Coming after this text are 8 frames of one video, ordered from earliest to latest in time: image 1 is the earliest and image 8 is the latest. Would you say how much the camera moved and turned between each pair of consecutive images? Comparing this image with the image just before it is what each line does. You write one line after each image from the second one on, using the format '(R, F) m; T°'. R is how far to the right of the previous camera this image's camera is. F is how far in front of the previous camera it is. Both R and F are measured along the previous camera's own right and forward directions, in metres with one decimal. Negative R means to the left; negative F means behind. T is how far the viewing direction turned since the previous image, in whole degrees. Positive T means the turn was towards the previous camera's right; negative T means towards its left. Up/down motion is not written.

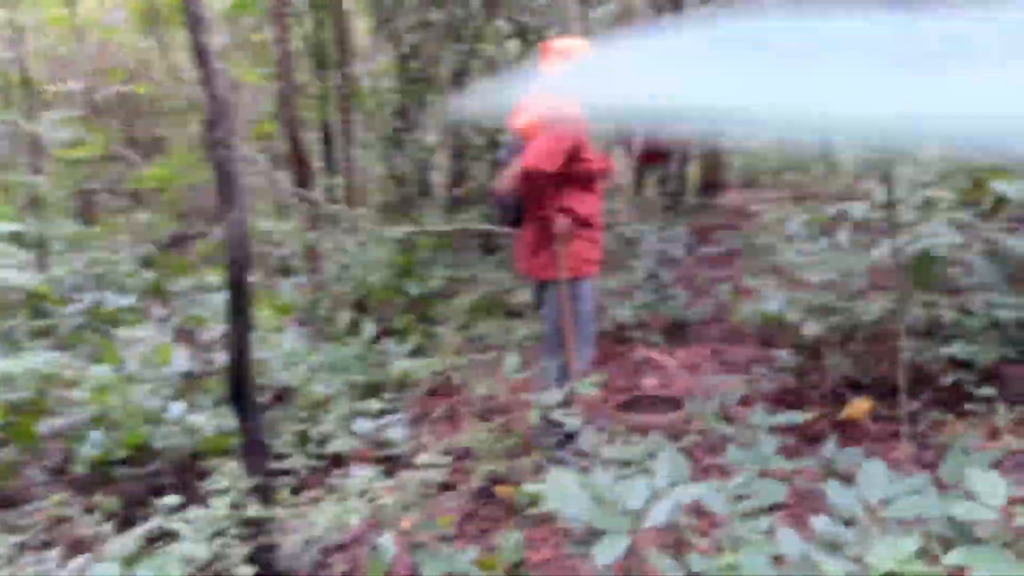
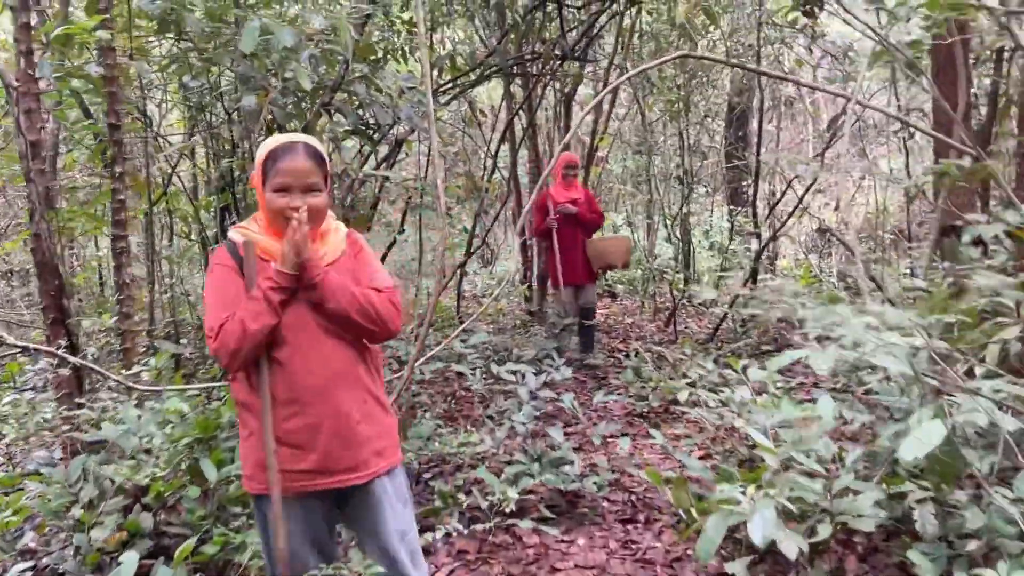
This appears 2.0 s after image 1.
(0.0, +1.0) m; +10°
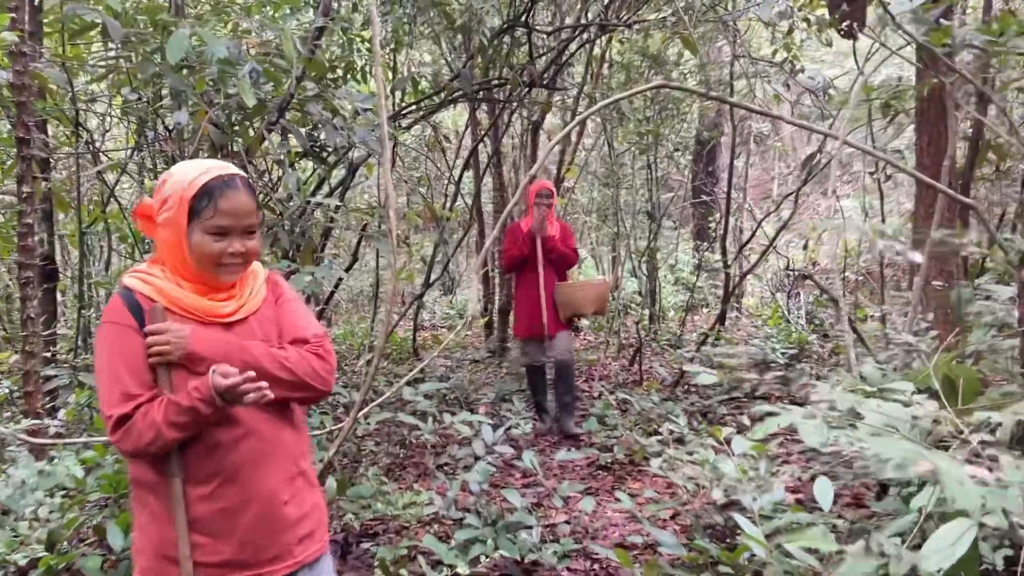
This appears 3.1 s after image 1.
(0.0, +0.3) m; +2°
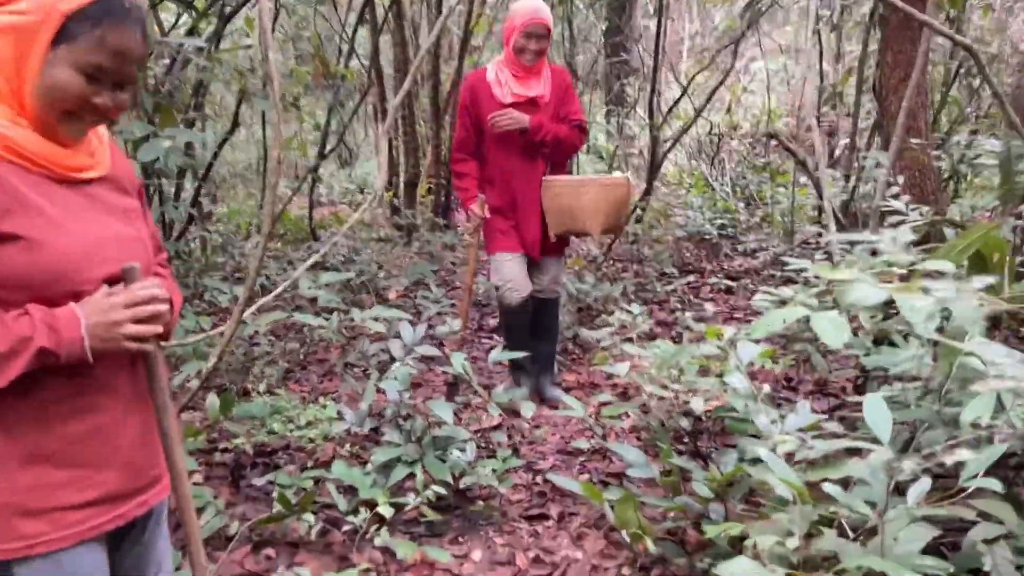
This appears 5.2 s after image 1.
(-0.1, +0.6) m; +6°
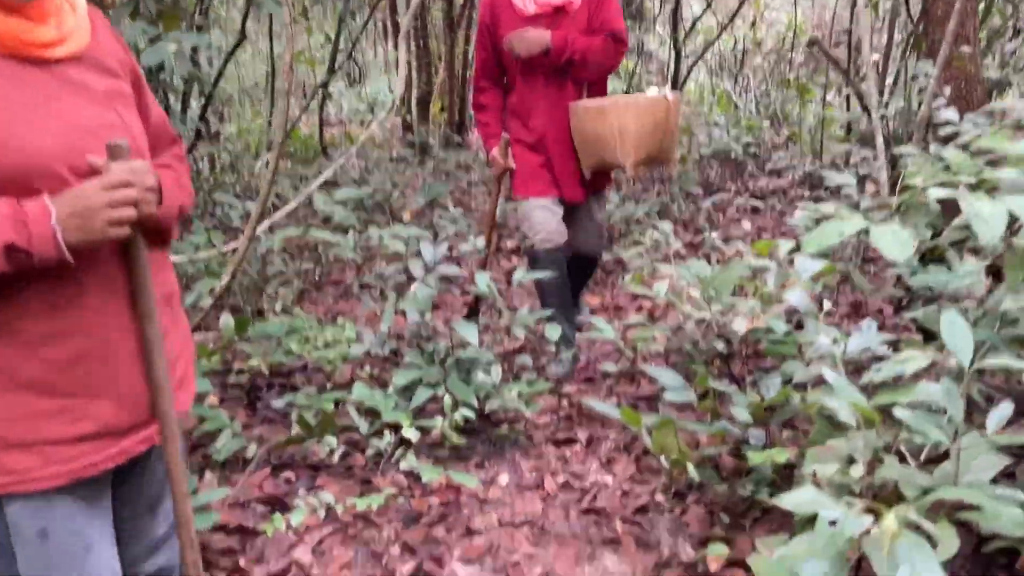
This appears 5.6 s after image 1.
(0.0, +0.1) m; -1°
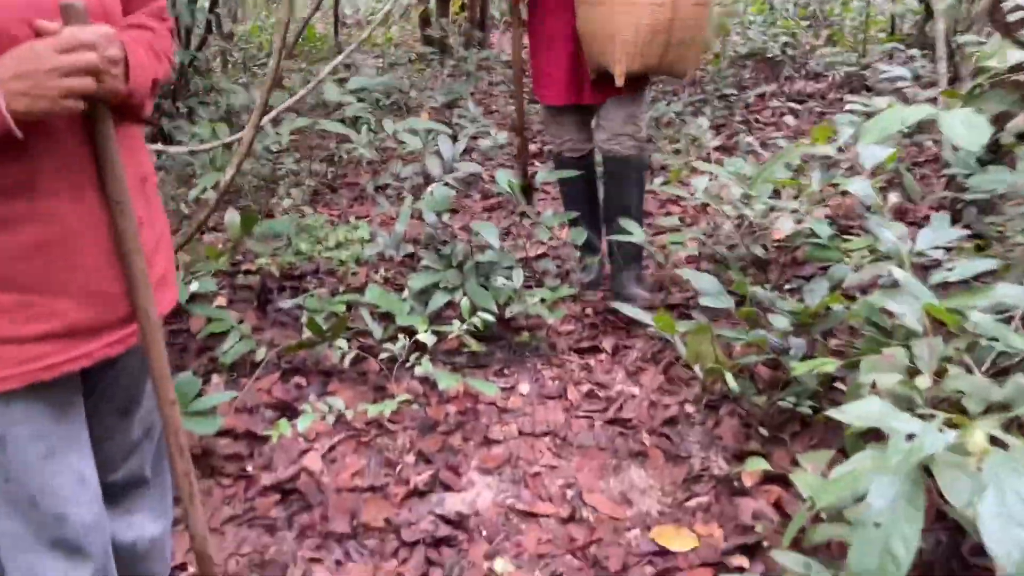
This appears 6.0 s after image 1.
(0.0, +0.1) m; -1°
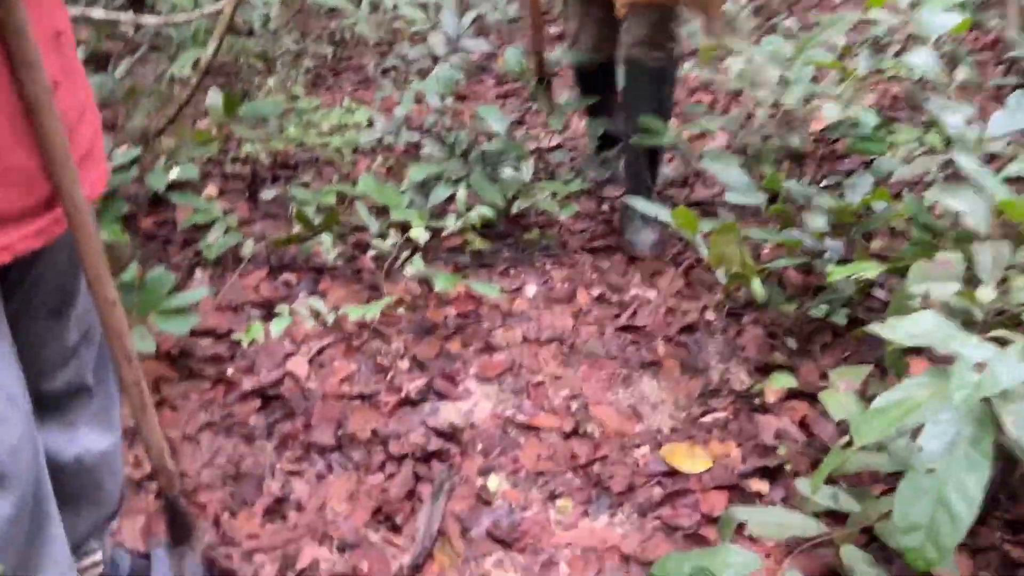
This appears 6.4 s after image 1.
(0.0, +0.2) m; -2°
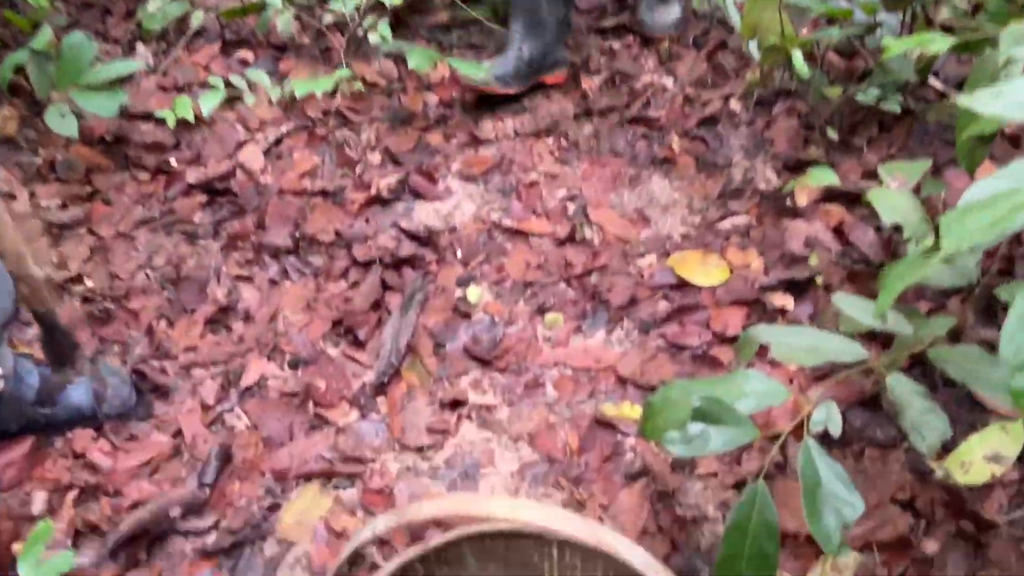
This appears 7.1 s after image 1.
(0.0, +0.2) m; -1°
